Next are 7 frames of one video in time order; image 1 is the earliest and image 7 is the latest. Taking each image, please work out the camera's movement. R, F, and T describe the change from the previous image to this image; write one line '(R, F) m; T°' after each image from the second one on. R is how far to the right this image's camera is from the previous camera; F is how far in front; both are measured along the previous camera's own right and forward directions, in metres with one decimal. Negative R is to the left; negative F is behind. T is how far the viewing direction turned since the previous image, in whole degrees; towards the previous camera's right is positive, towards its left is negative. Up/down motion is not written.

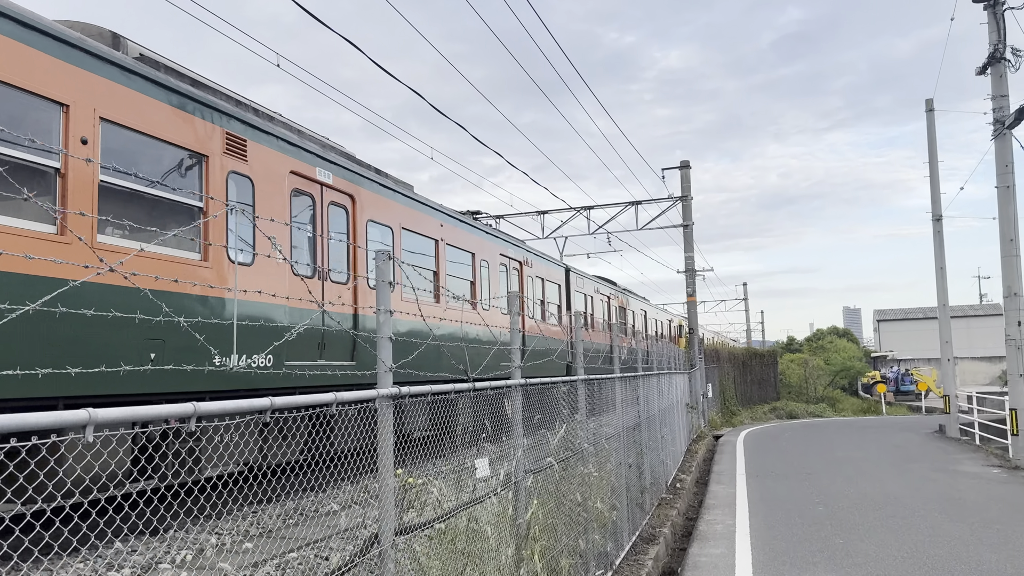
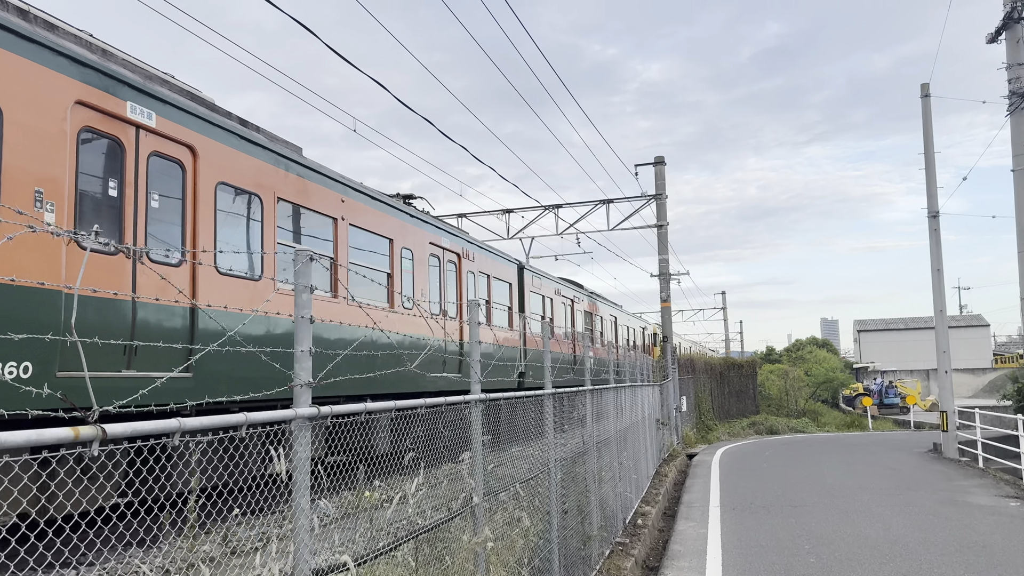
(+0.6, +1.9) m; +1°
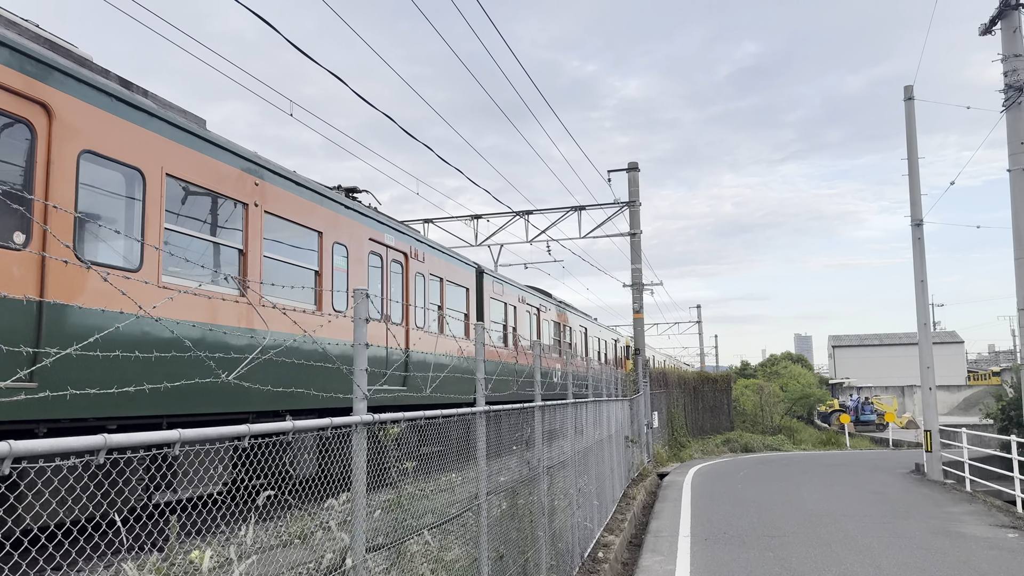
(+0.3, +1.0) m; +2°
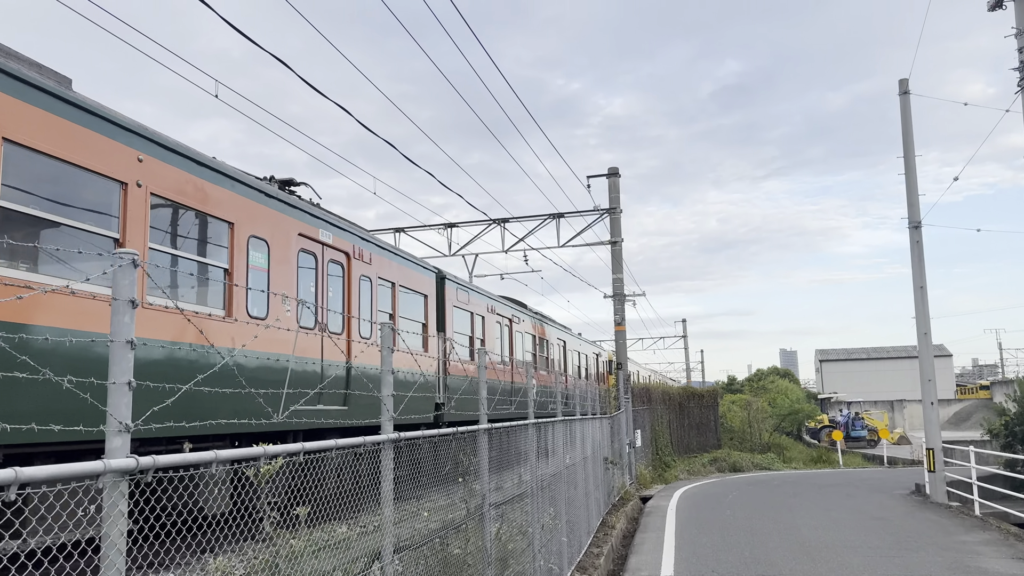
(+0.3, +1.2) m; +1°
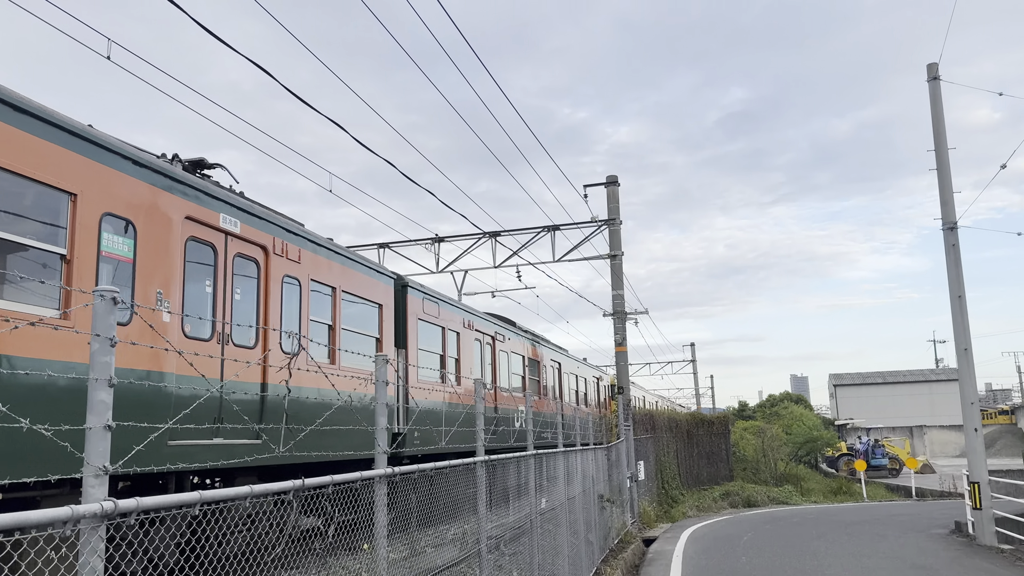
(+0.4, +1.7) m; -1°
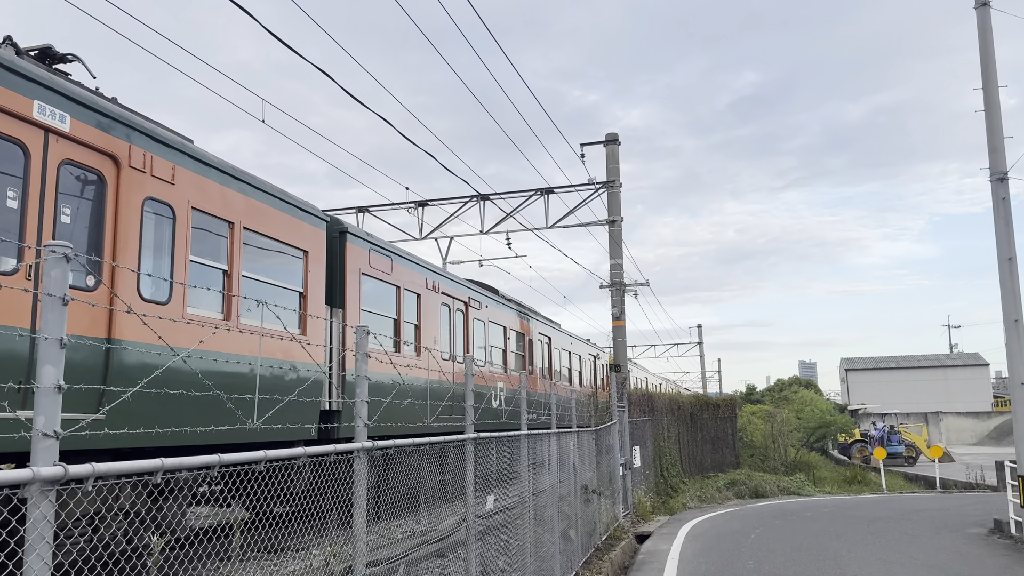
(+0.5, +1.7) m; -1°
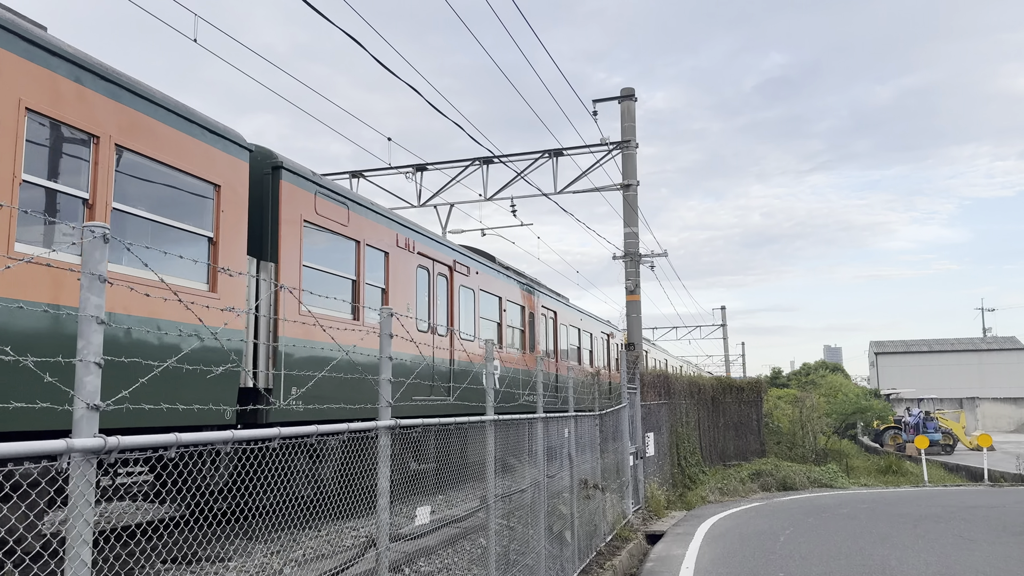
(+0.4, +1.6) m; -2°
